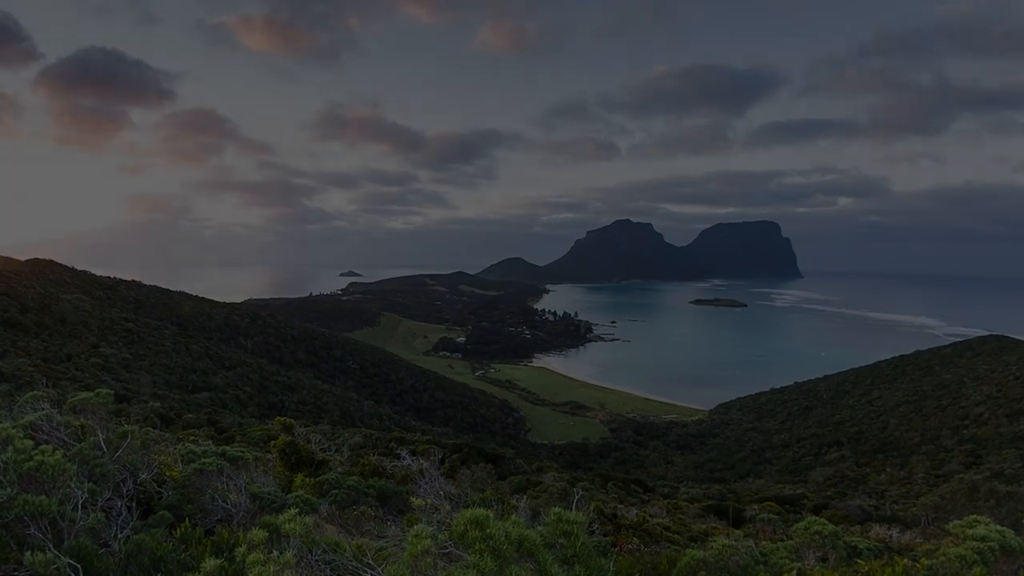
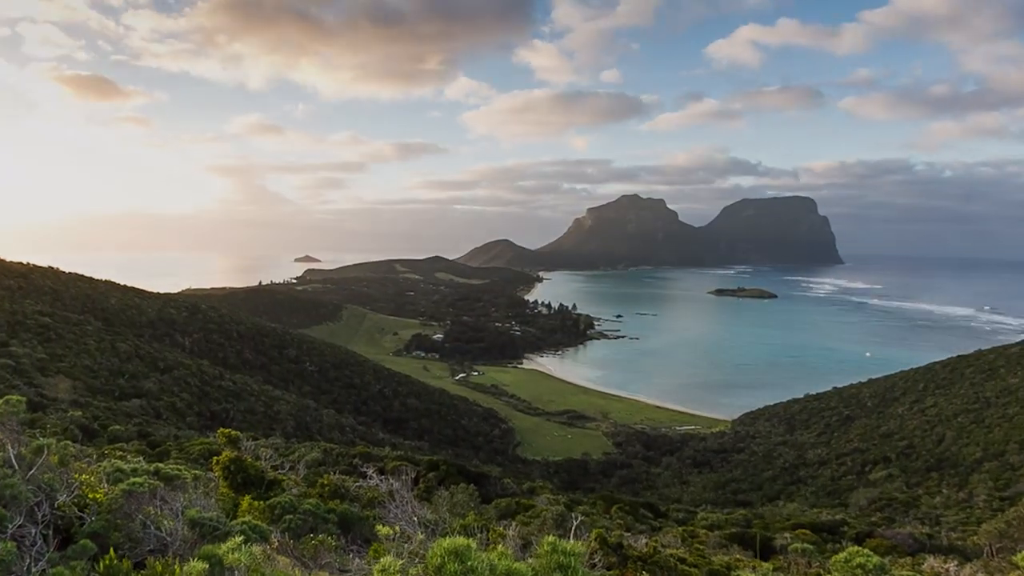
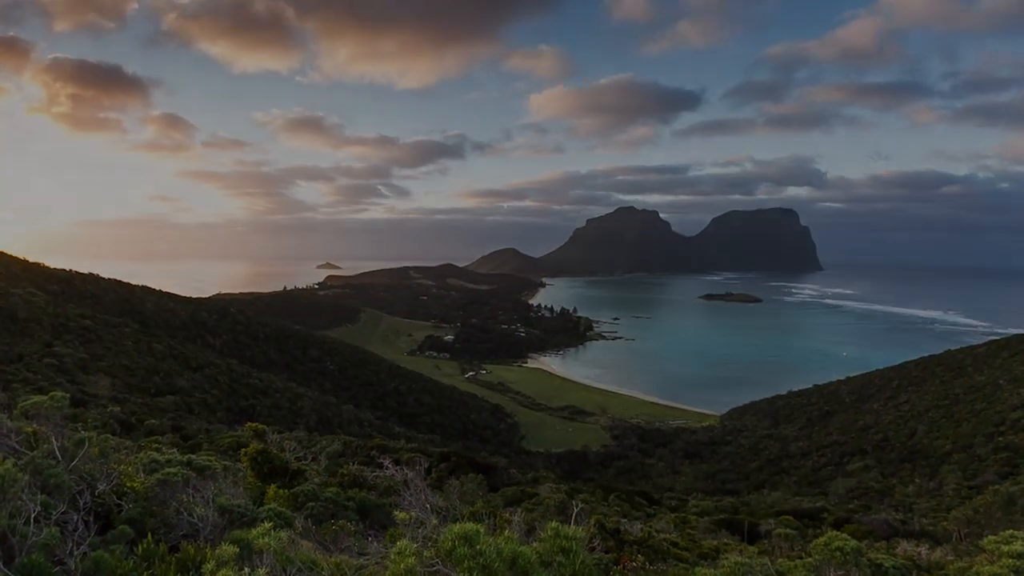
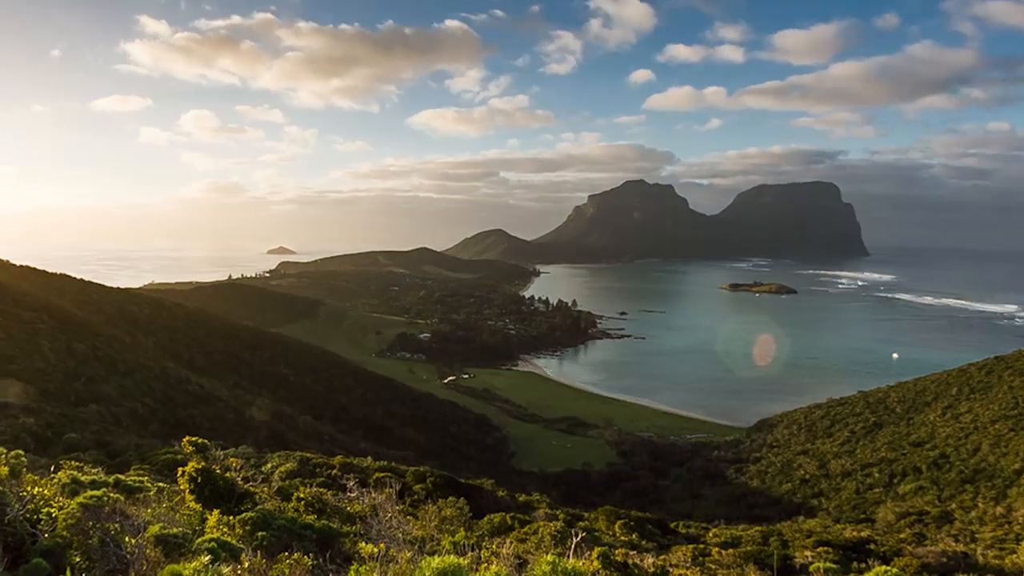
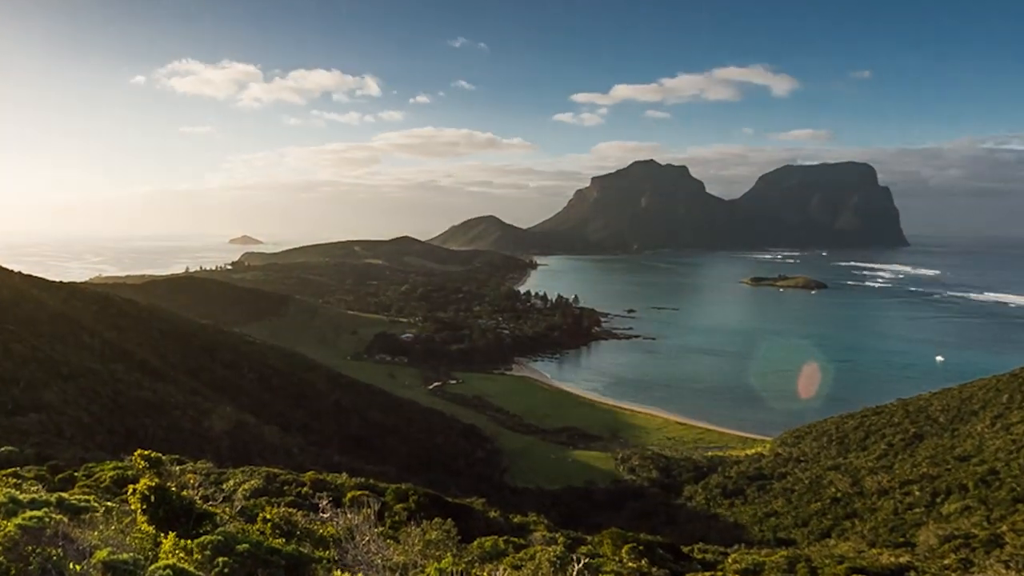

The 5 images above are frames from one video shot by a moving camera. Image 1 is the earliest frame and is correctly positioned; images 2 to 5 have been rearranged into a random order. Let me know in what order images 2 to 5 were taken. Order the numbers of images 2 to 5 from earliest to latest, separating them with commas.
3, 2, 4, 5
